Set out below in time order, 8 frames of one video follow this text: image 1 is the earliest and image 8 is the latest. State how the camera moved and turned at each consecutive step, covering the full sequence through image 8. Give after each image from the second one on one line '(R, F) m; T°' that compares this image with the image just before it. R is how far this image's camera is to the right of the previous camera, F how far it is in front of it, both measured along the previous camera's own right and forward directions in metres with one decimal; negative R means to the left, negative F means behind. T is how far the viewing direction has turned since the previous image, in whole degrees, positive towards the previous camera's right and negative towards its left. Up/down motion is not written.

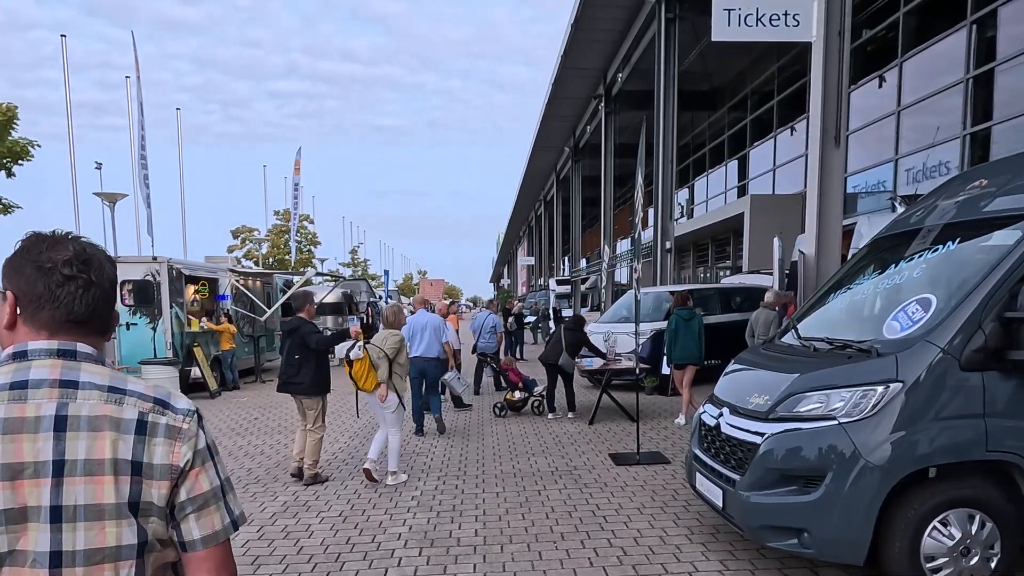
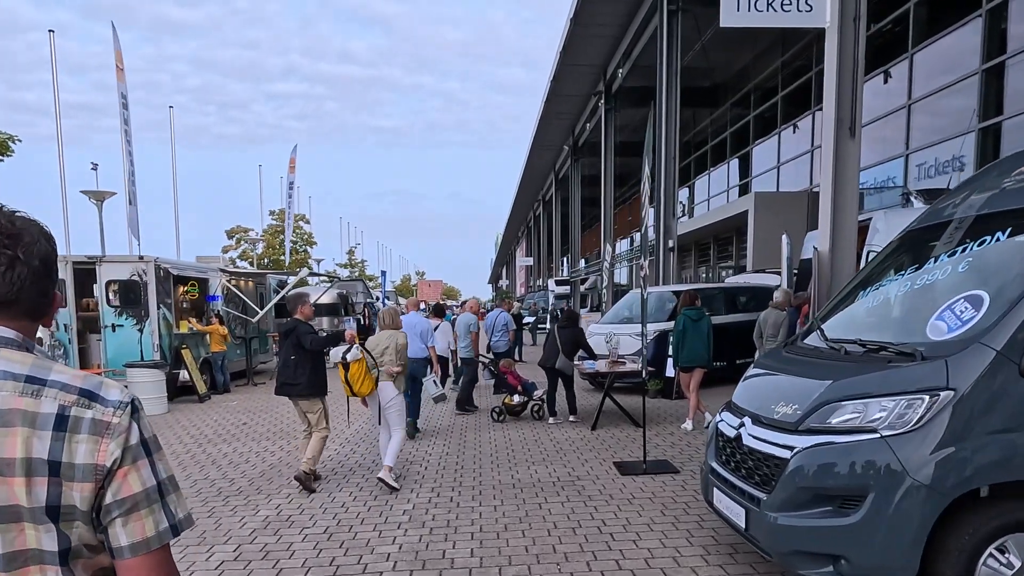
(0.0, +0.4) m; 0°
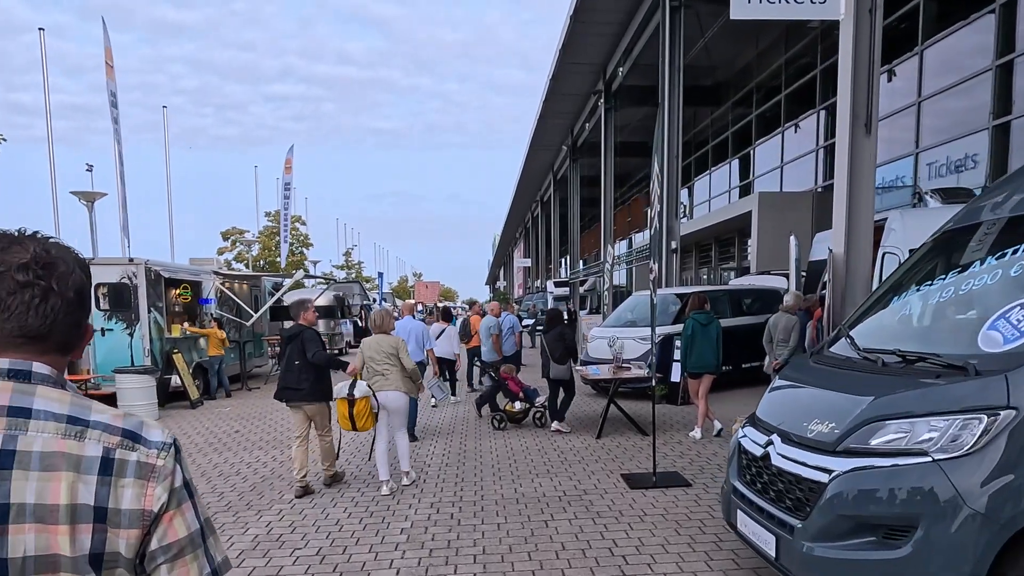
(-0.1, +0.3) m; 0°
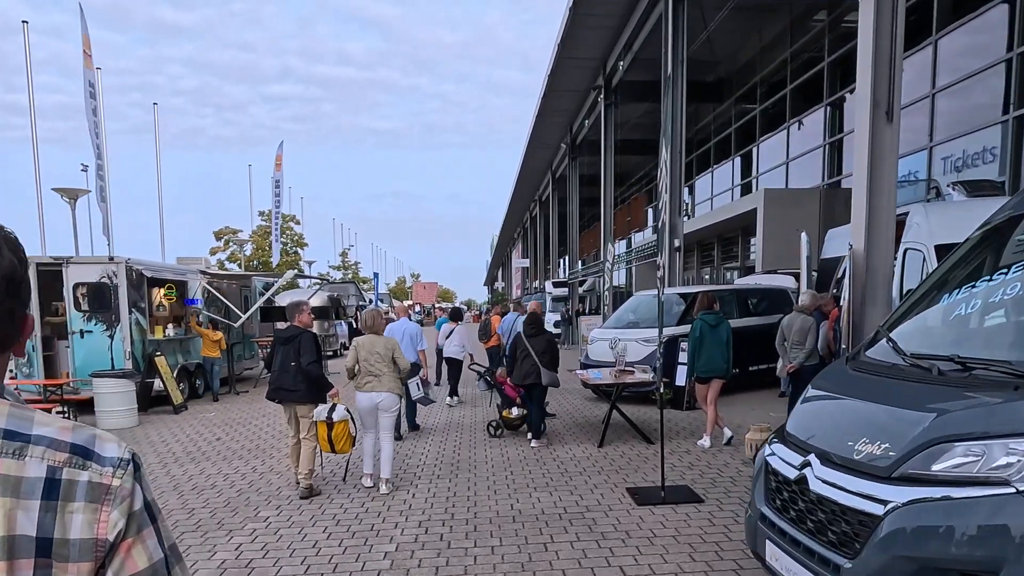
(0.0, +0.4) m; 0°
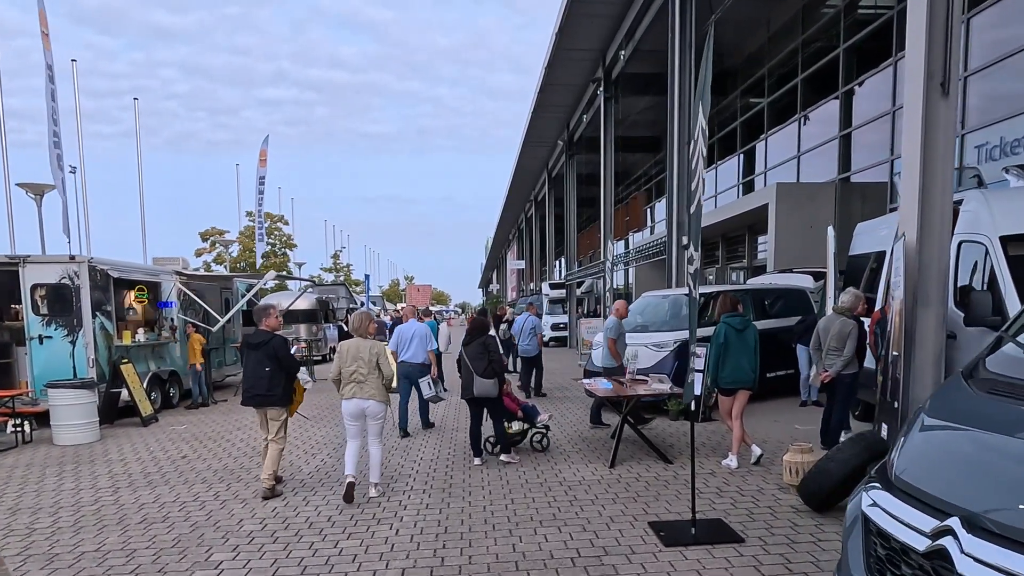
(-0.1, +0.8) m; +1°
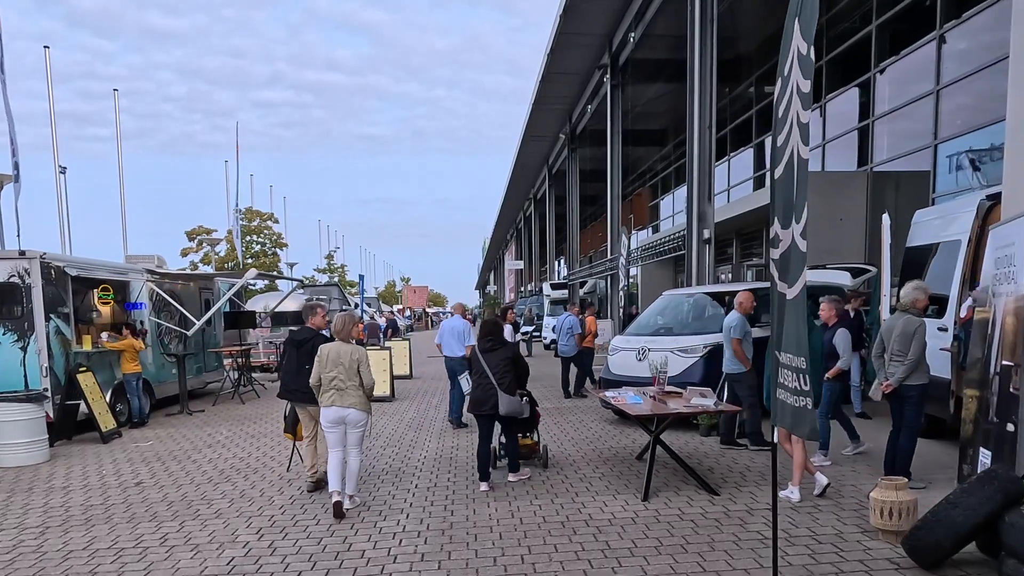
(-0.1, +1.1) m; 0°
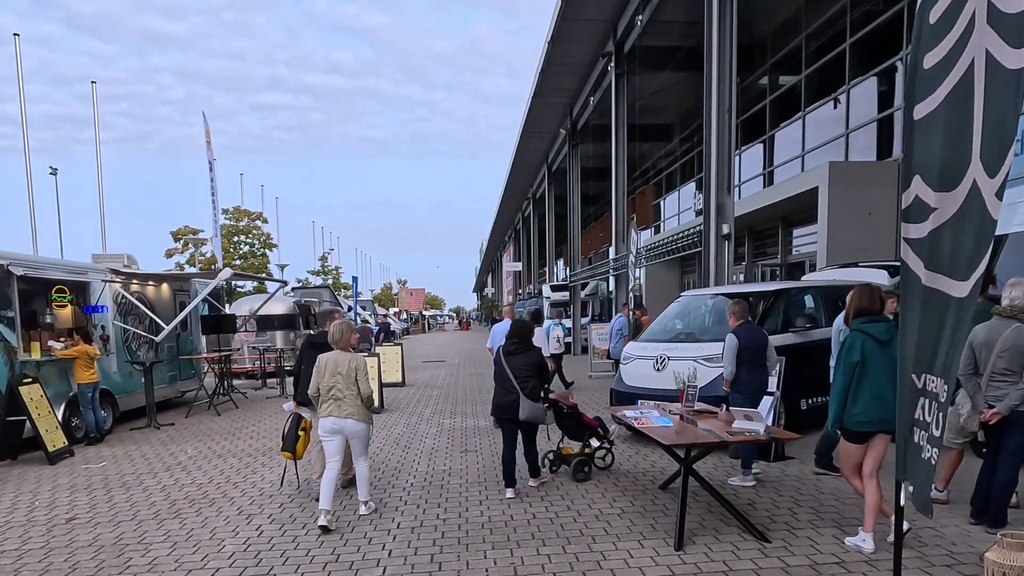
(0.0, +1.0) m; 0°
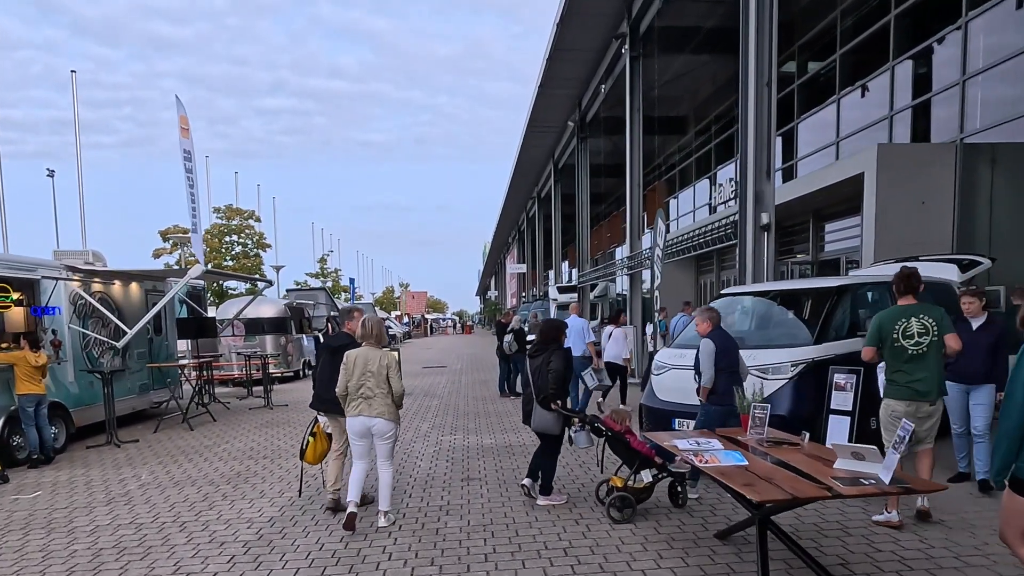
(-0.1, +1.2) m; 0°
